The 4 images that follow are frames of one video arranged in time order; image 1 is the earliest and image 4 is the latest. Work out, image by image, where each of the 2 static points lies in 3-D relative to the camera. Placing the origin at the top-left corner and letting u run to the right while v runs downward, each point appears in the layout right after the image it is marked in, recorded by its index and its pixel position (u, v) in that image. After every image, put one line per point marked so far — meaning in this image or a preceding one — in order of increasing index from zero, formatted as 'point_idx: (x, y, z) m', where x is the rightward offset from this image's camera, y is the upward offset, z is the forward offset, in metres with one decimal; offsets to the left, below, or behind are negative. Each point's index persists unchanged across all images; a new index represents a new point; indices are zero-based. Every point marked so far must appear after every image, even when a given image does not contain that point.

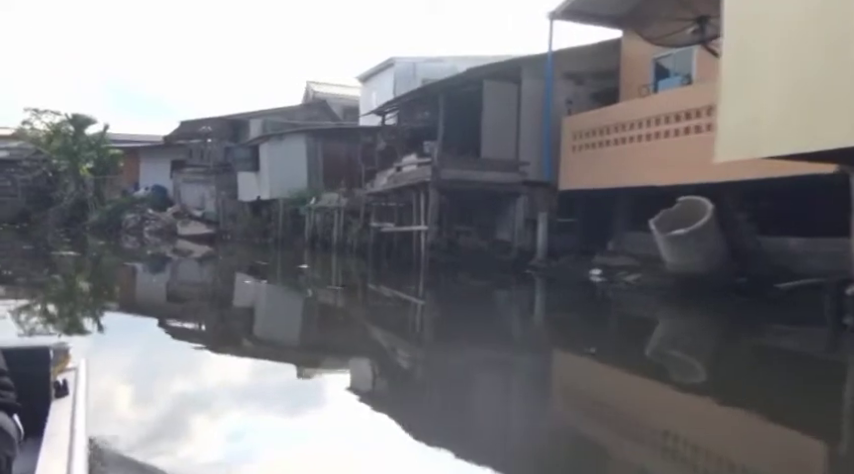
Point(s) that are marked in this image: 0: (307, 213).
0: (-2.7, +0.5, +19.1) m
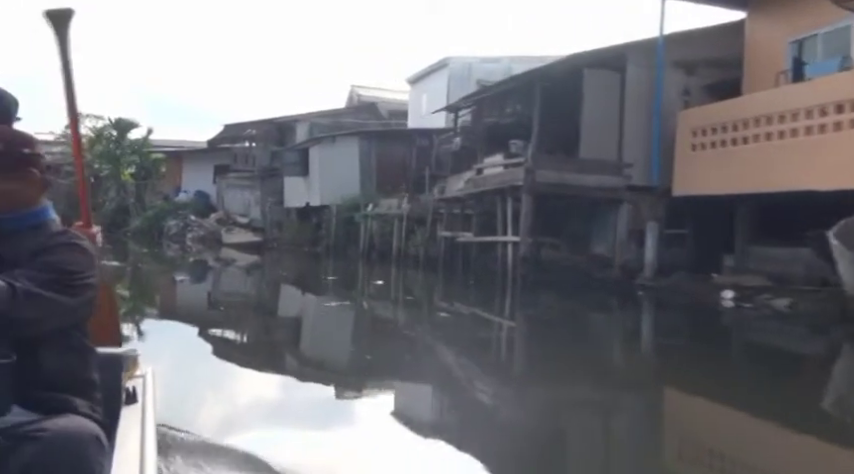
0: (-1.5, +0.4, +18.1) m
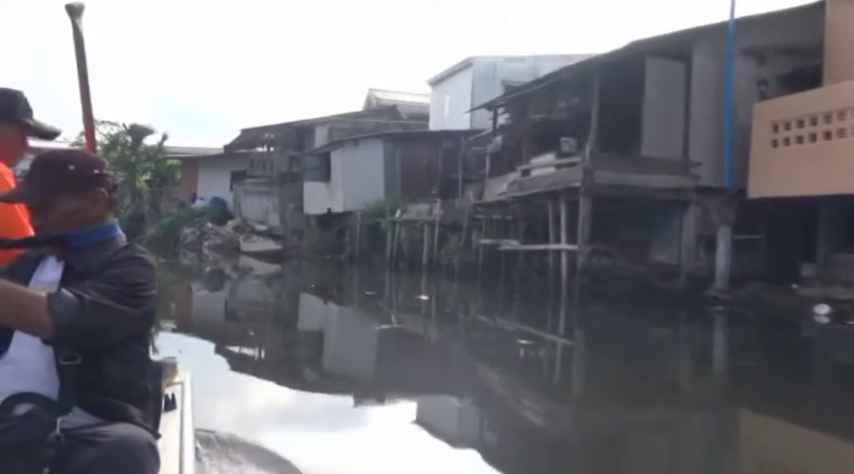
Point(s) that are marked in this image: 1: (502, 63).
0: (-1.0, +0.2, +17.4) m
1: (+1.8, +4.0, +19.9) m
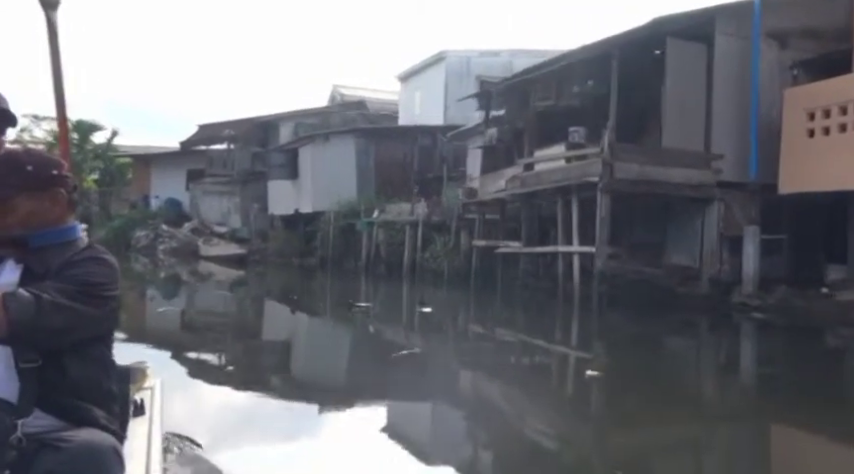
0: (-1.5, +0.2, +16.6) m
1: (+1.1, +4.0, +19.2) m
